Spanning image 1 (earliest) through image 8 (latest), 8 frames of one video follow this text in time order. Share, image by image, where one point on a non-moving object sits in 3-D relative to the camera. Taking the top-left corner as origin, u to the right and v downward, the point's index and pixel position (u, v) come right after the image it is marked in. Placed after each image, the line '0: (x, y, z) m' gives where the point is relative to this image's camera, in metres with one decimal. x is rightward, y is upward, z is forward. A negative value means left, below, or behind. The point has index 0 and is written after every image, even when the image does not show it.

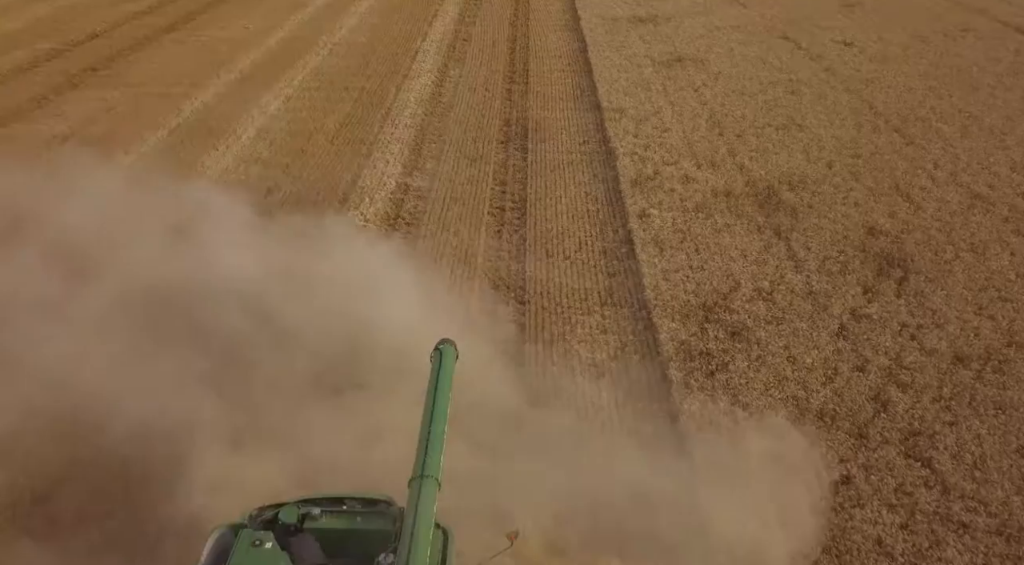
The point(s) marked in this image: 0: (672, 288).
0: (+2.2, -0.1, +9.5) m
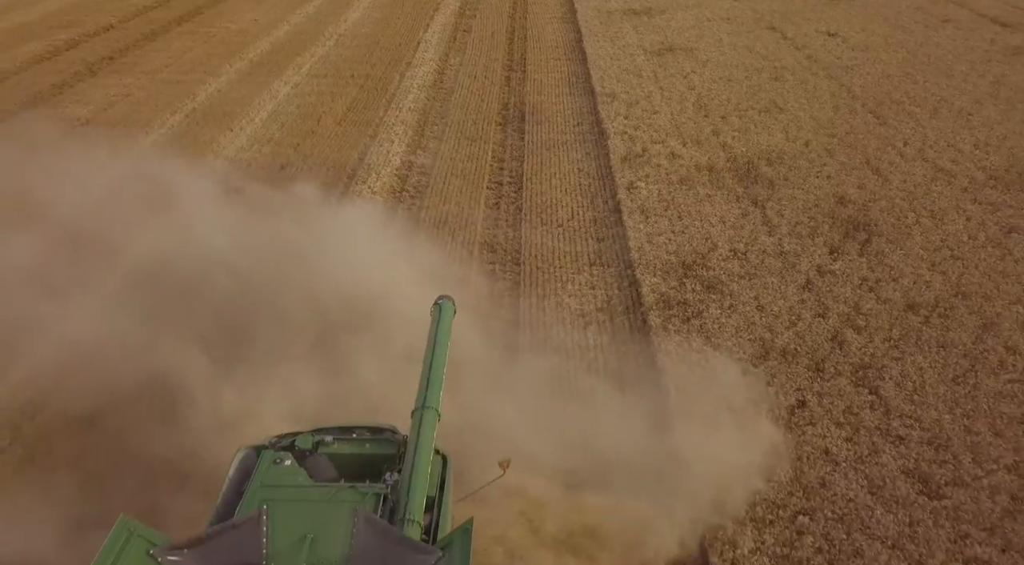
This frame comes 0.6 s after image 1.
0: (+2.1, +0.5, +10.4) m
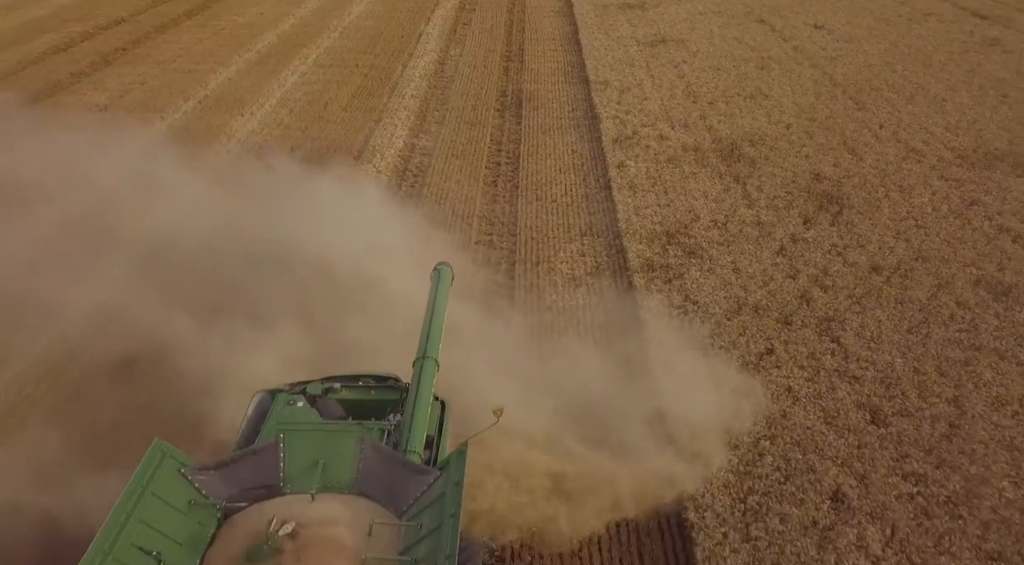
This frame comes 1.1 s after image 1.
0: (+2.1, +1.0, +11.2) m
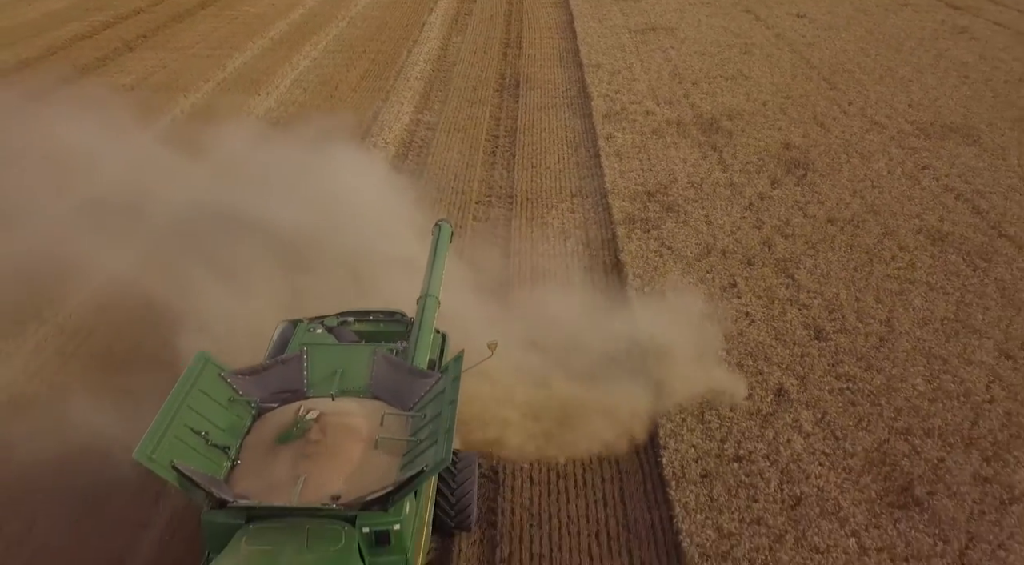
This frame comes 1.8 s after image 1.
0: (+2.0, +1.8, +12.4) m
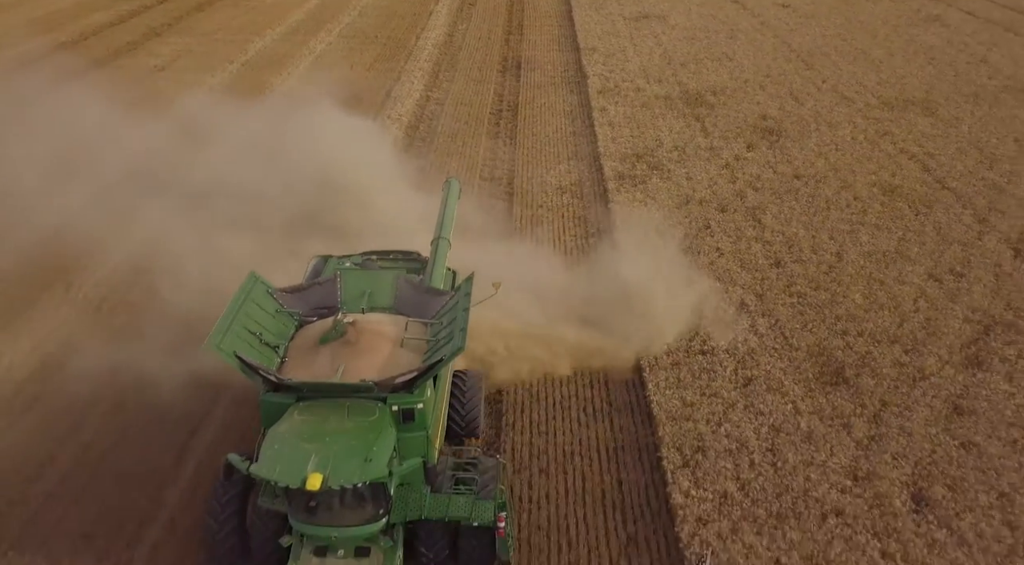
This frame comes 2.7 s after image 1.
0: (+2.0, +2.7, +13.8) m
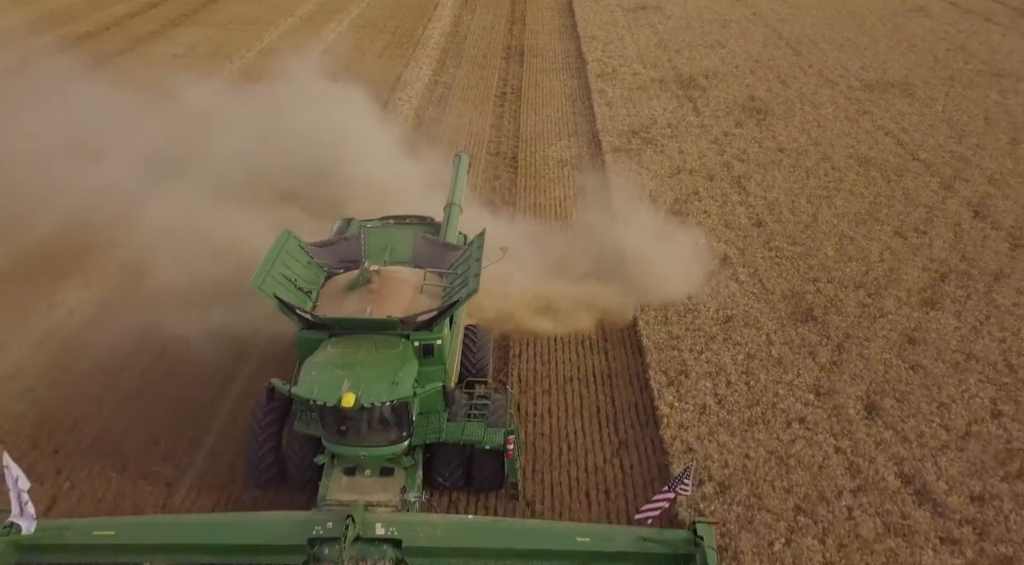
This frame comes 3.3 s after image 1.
0: (+2.1, +3.3, +14.8) m
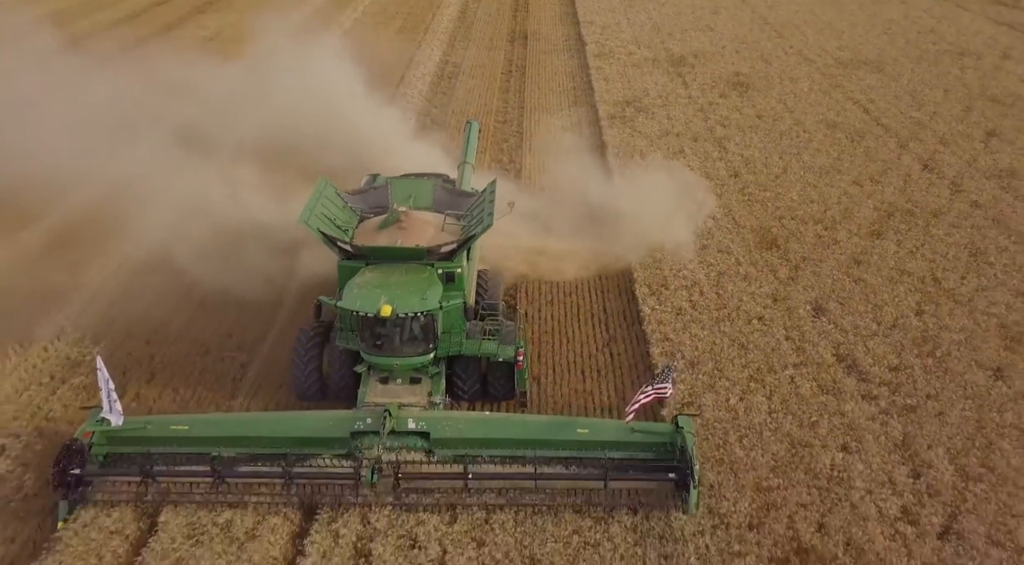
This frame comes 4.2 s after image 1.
0: (+2.3, +4.3, +16.4) m
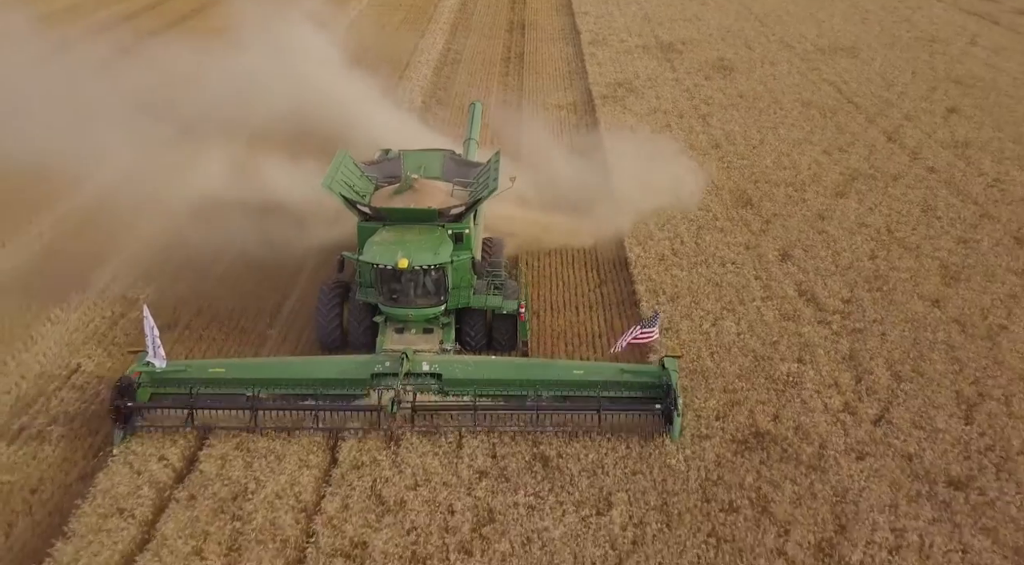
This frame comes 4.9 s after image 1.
0: (+2.3, +5.0, +17.6) m
